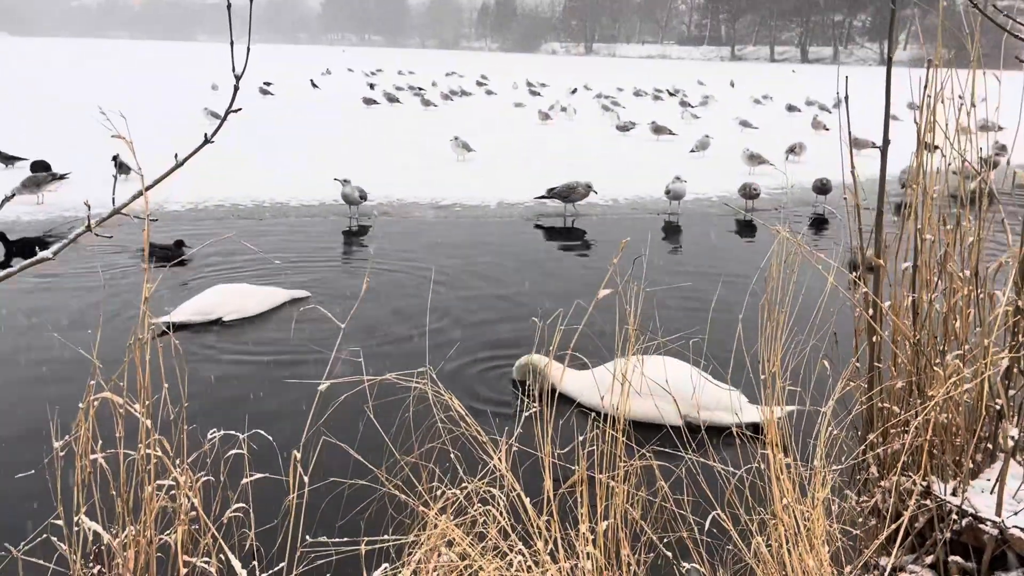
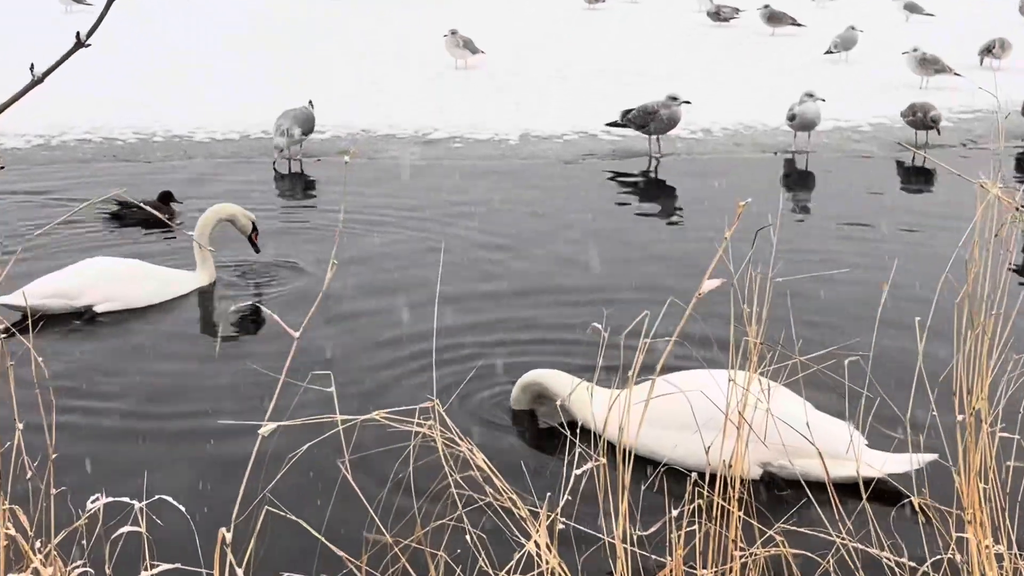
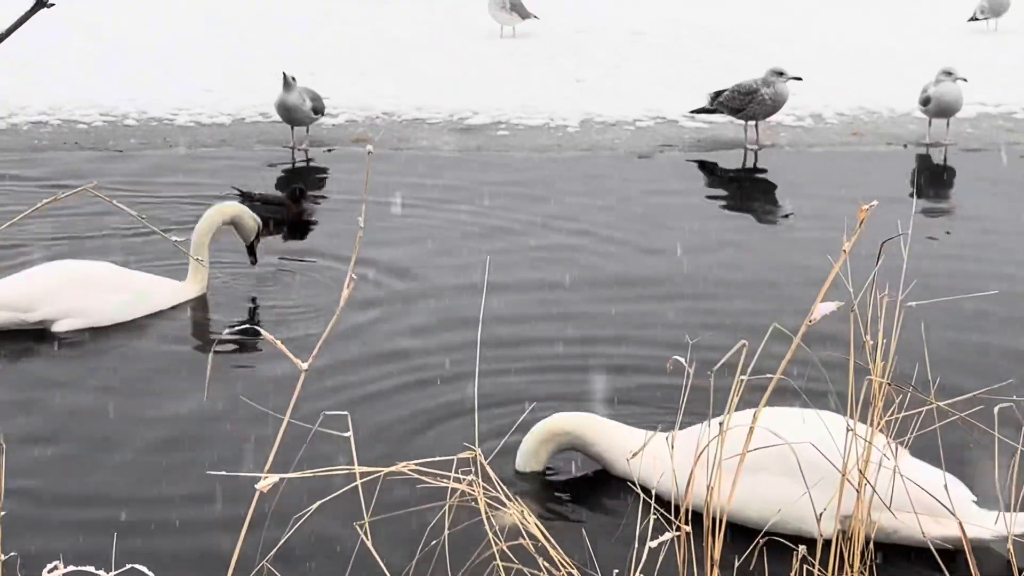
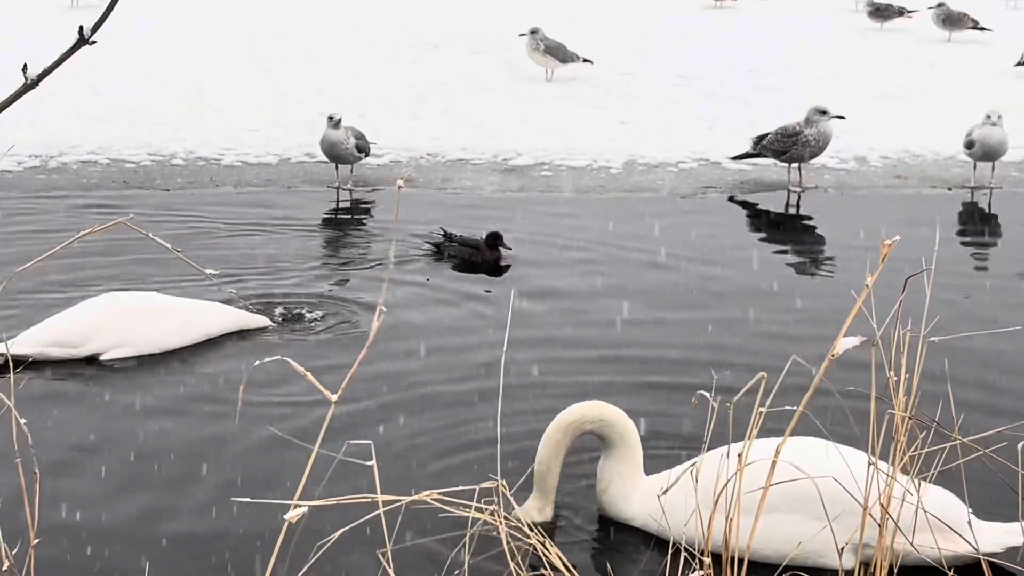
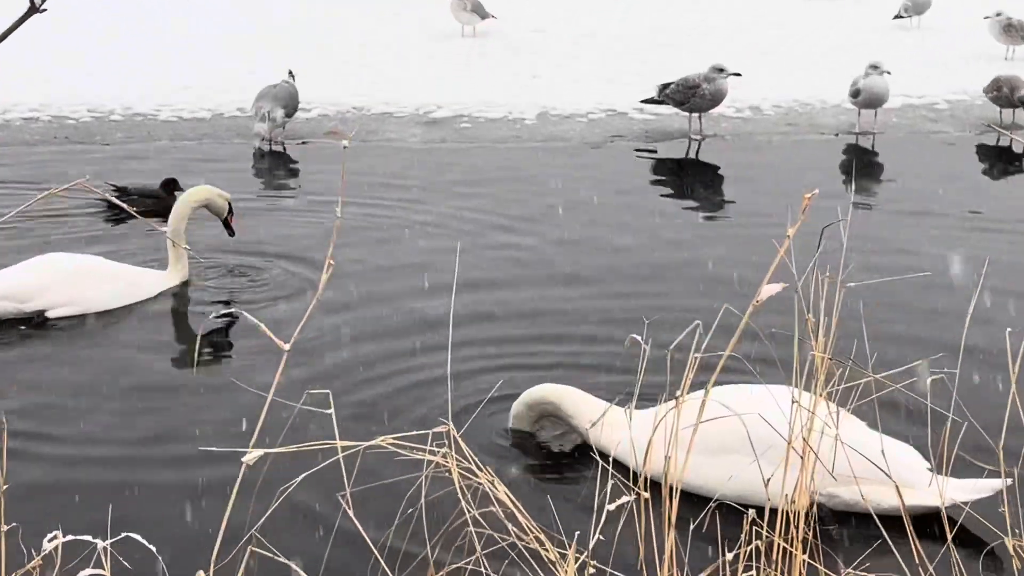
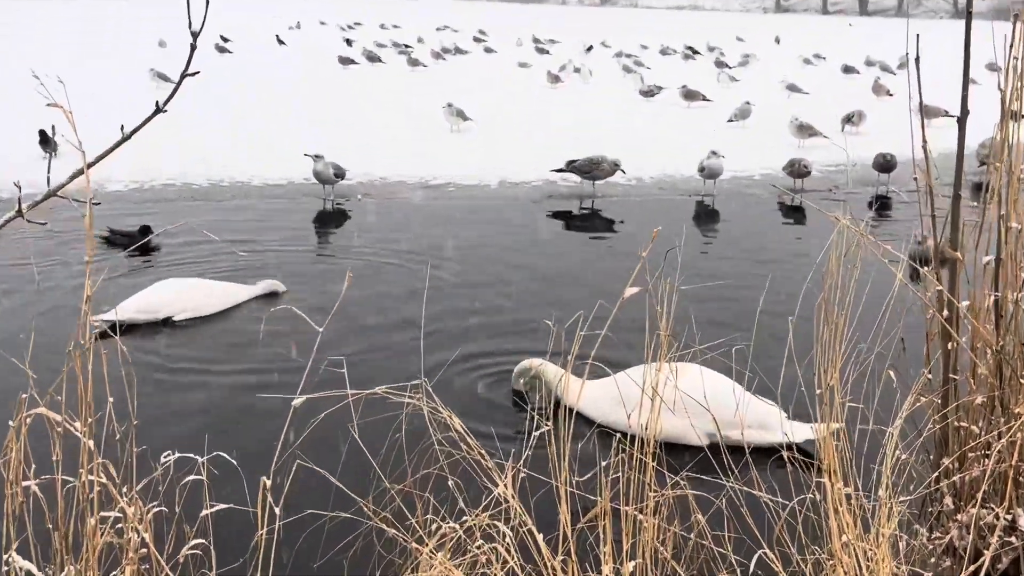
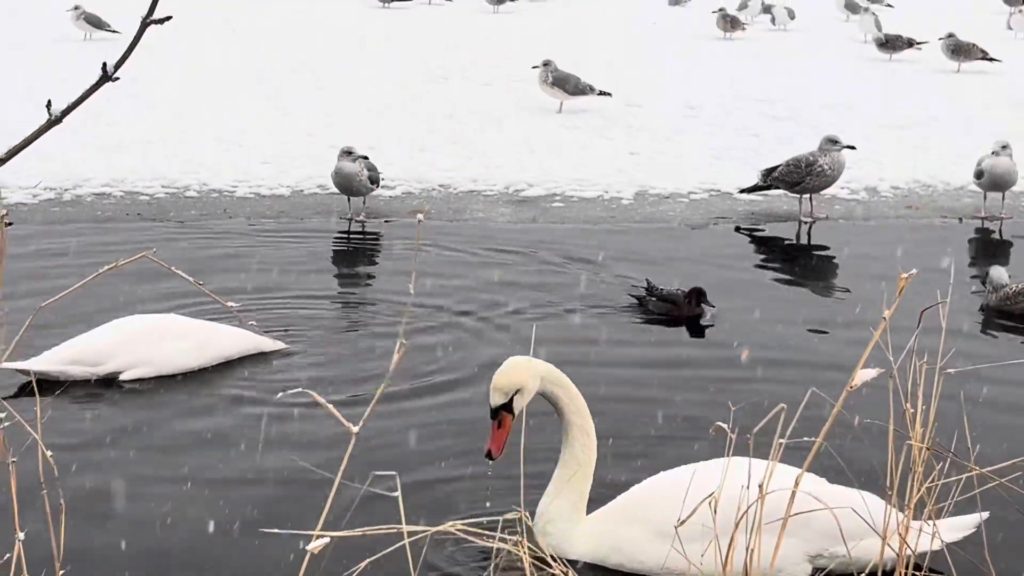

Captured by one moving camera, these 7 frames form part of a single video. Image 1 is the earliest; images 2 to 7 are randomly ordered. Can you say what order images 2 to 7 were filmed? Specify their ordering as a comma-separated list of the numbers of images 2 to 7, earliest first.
6, 2, 5, 3, 4, 7
